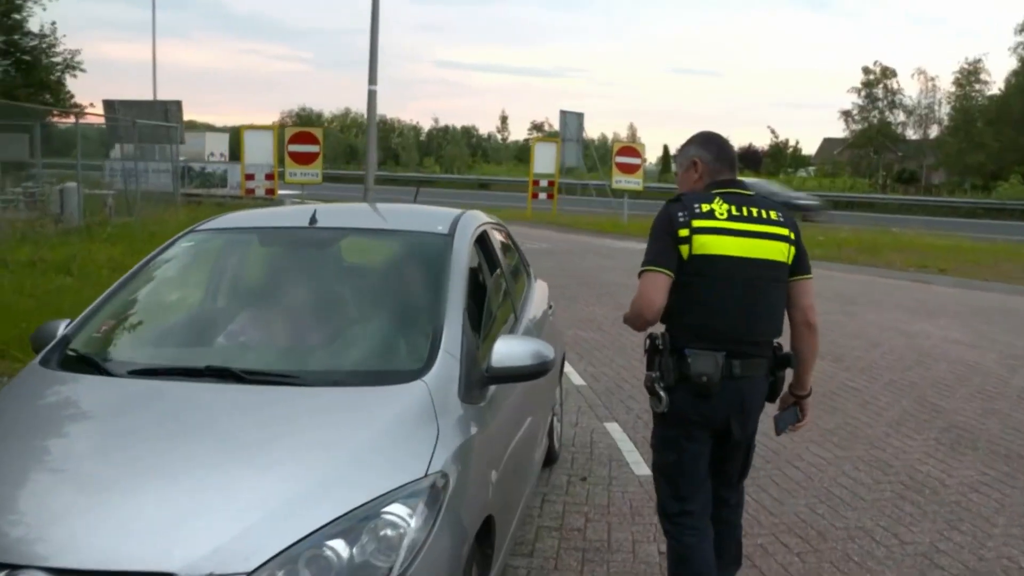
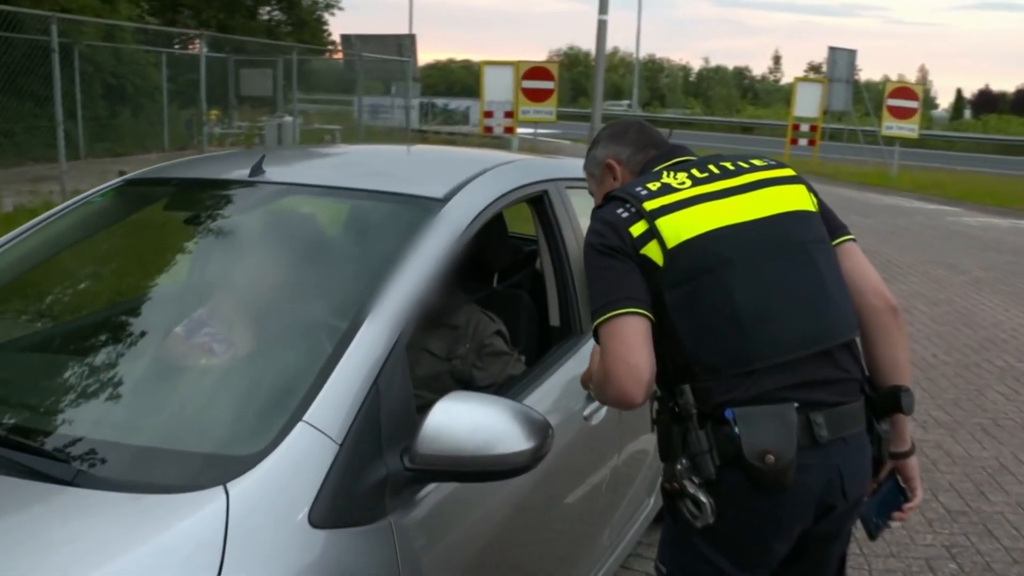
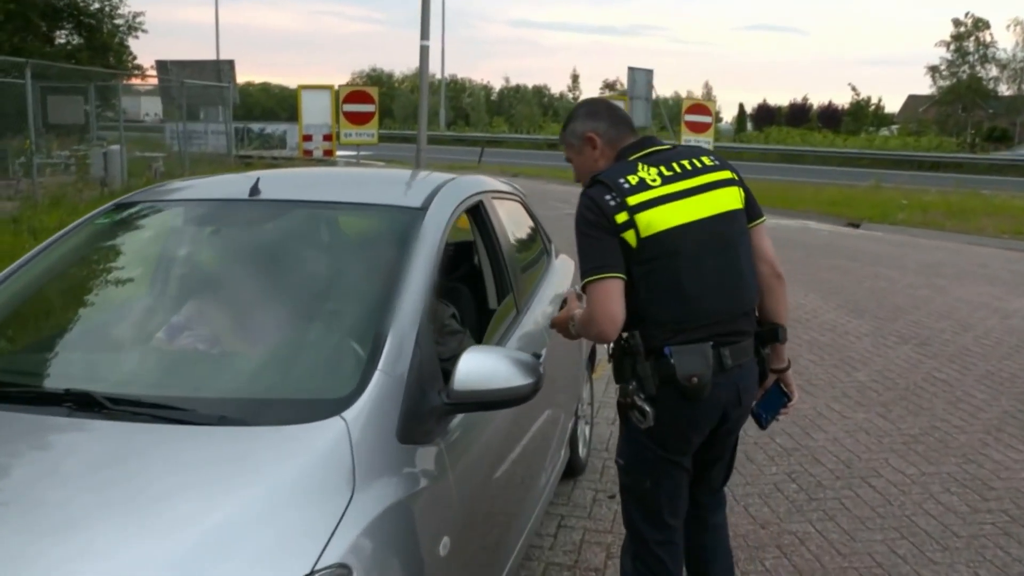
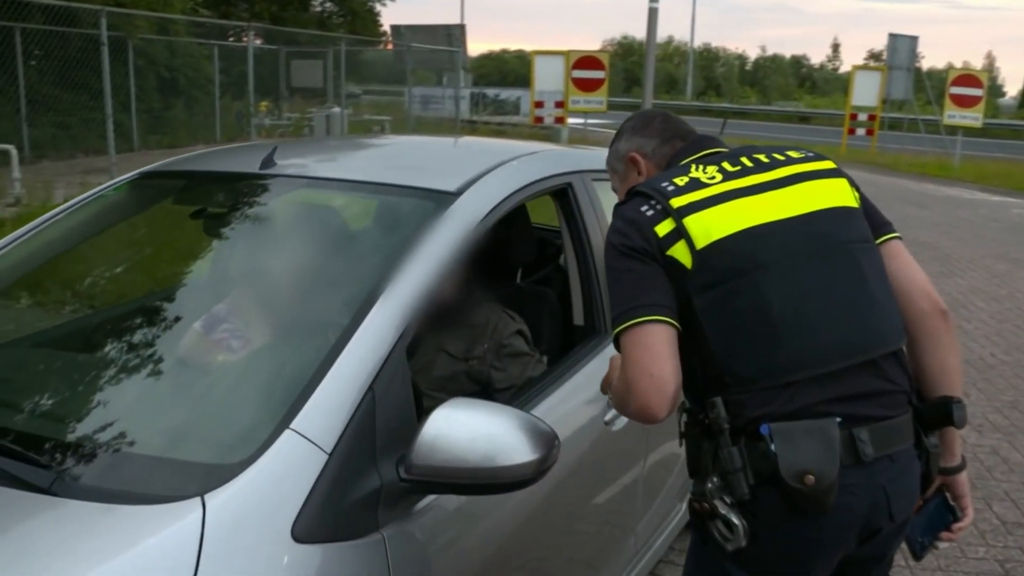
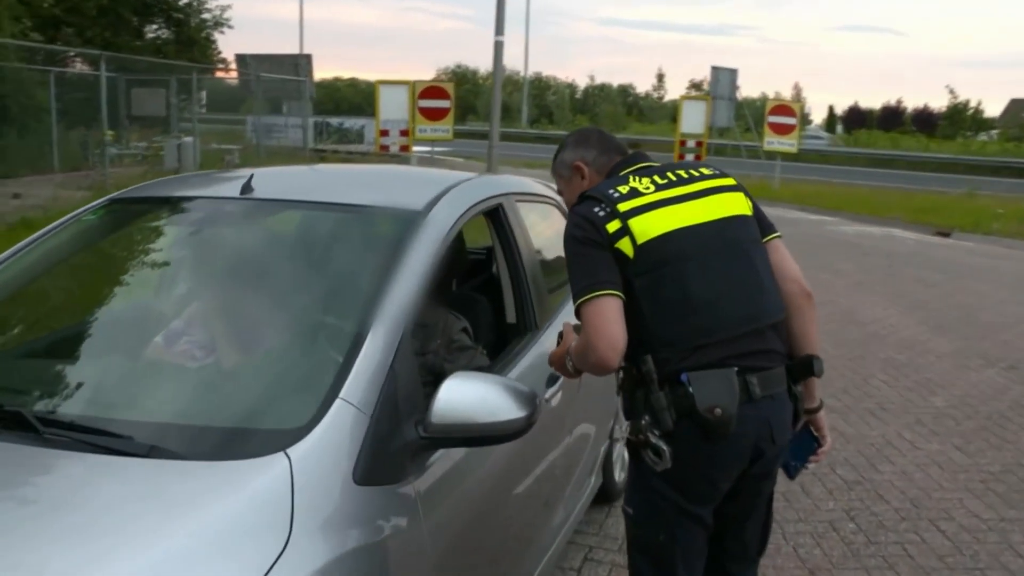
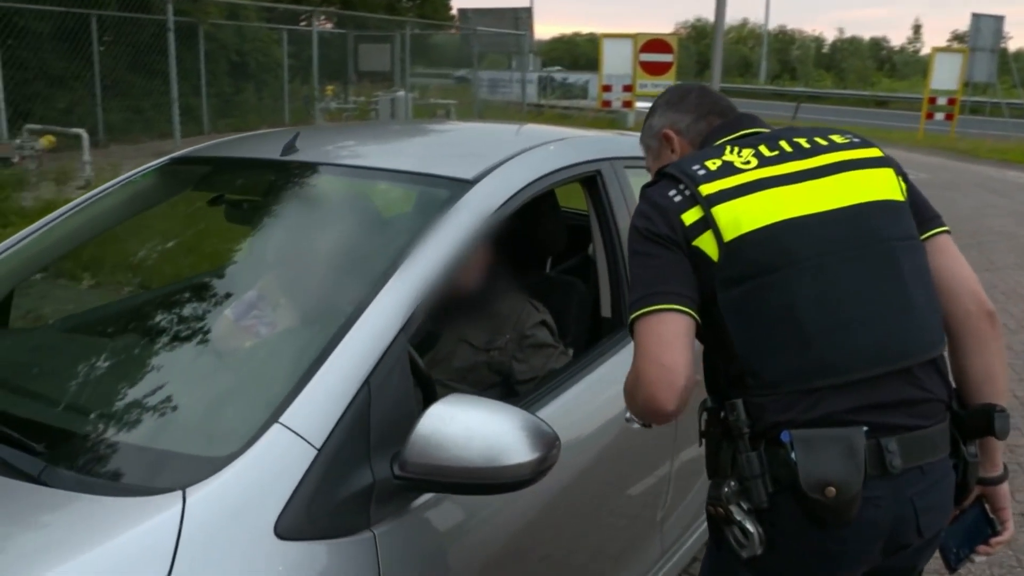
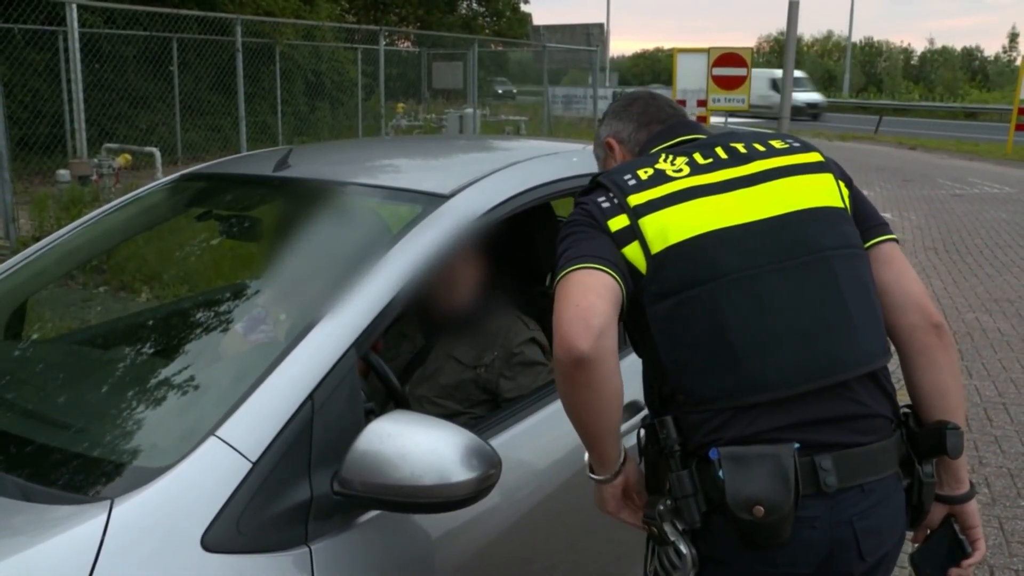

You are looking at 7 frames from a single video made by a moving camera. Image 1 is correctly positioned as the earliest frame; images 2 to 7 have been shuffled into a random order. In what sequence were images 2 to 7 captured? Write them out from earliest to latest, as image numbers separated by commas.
3, 5, 2, 4, 6, 7
